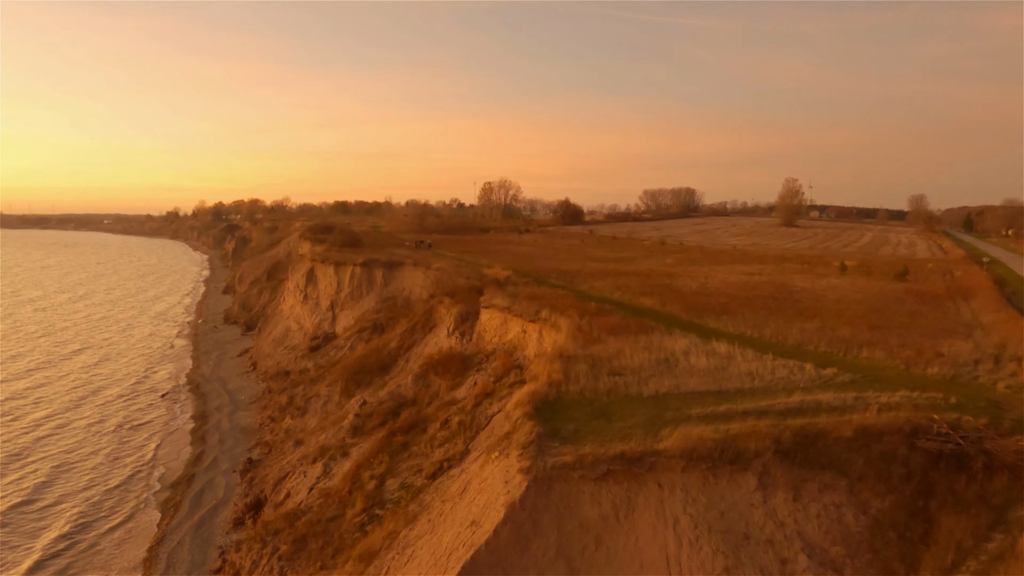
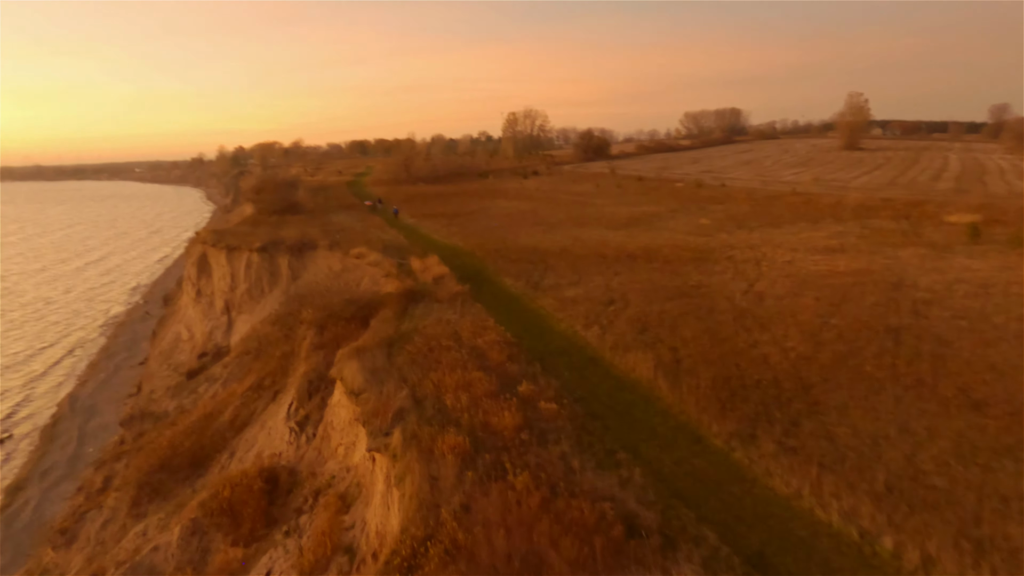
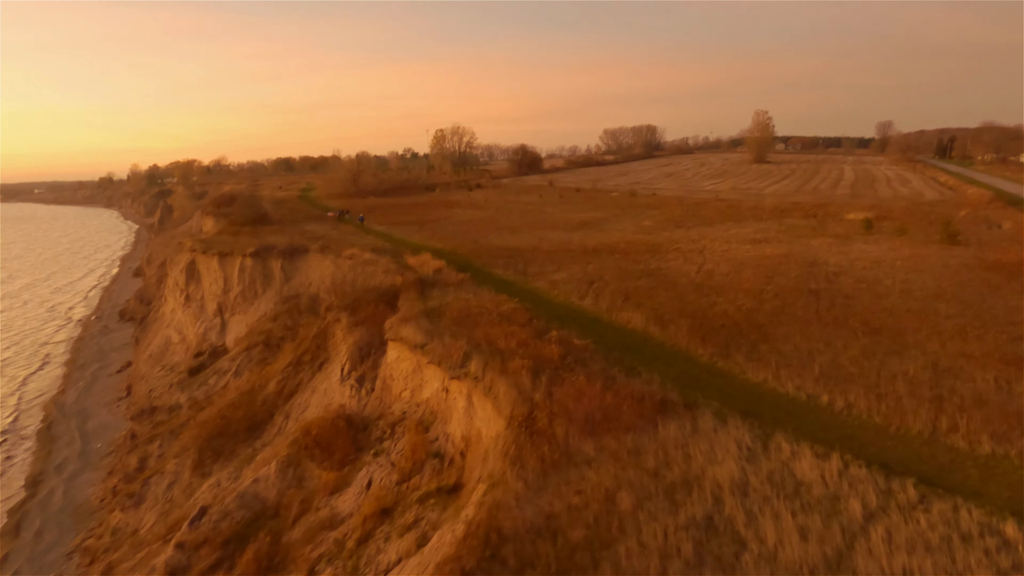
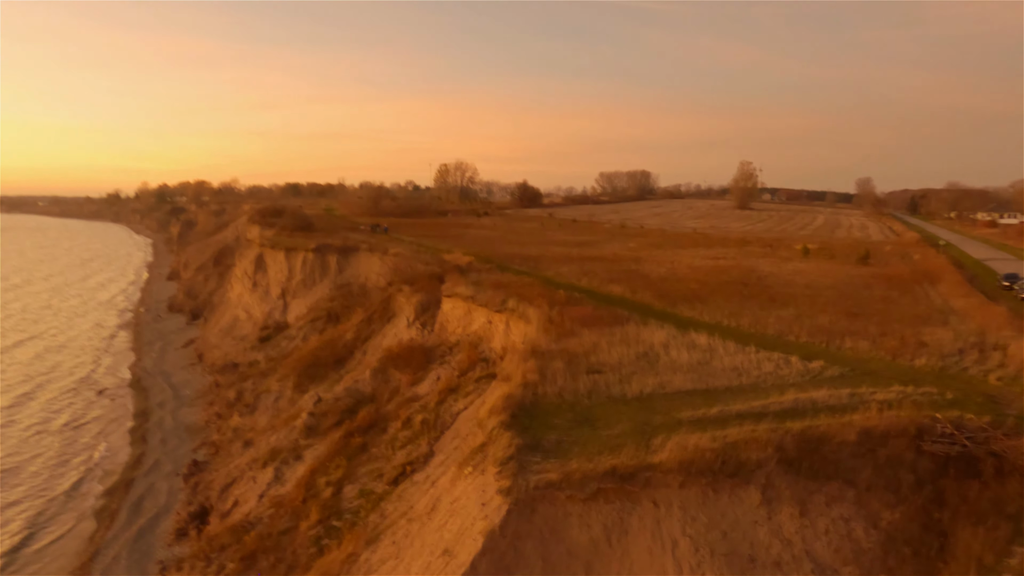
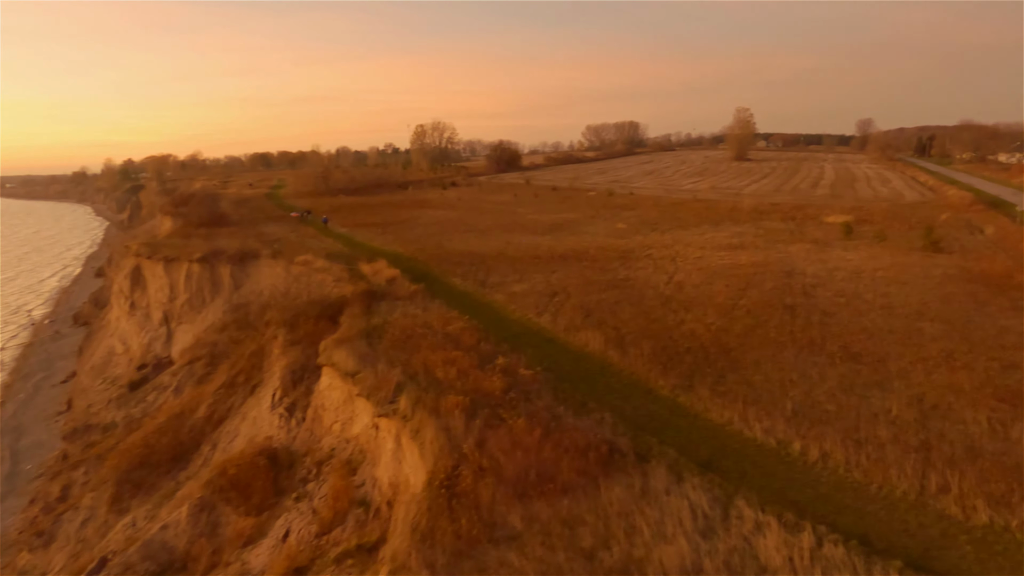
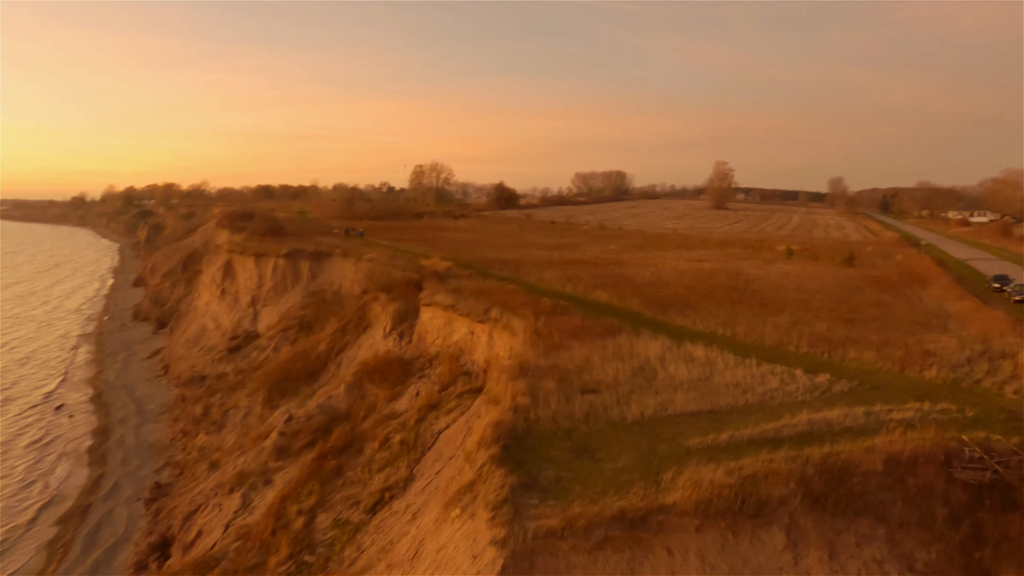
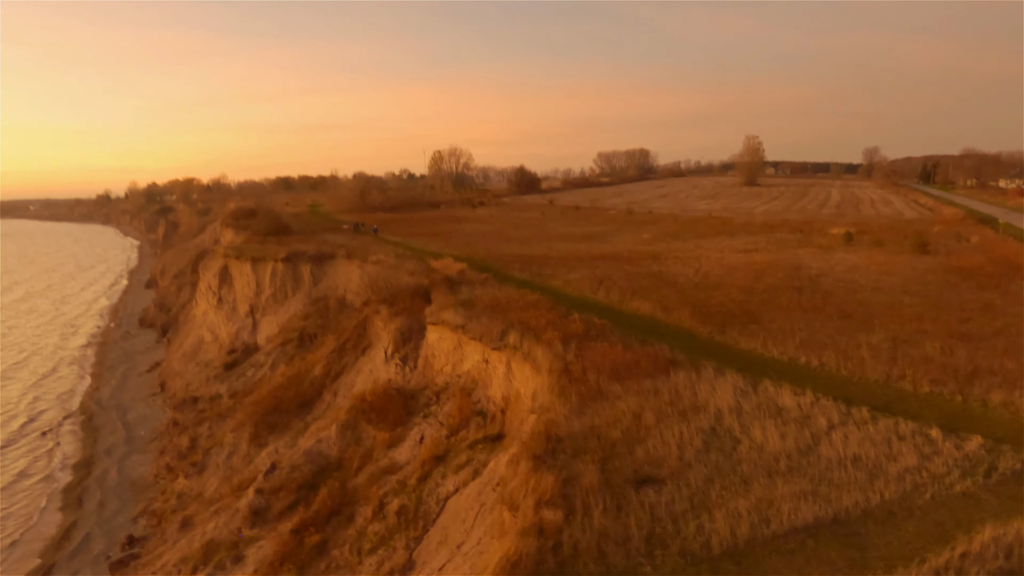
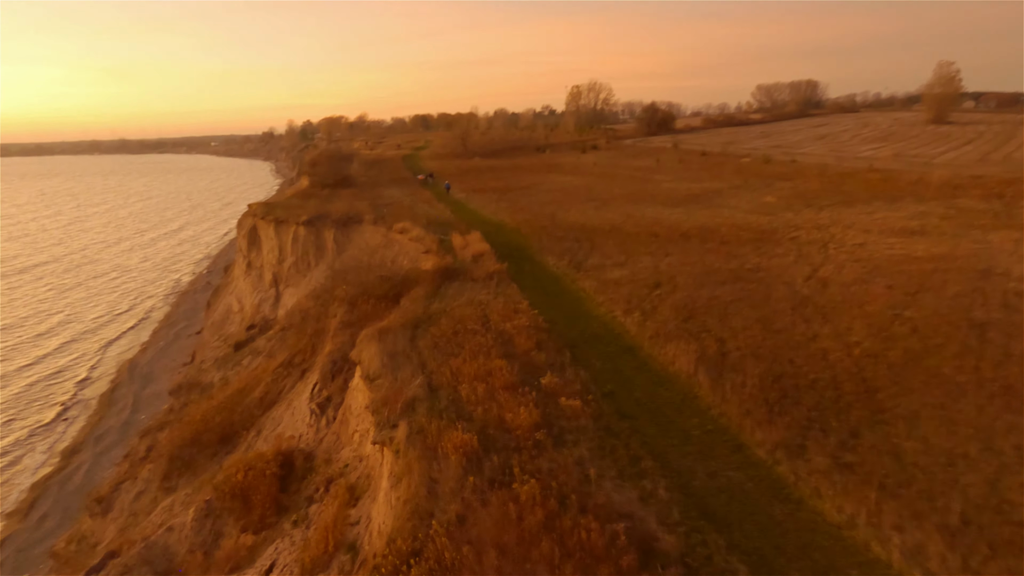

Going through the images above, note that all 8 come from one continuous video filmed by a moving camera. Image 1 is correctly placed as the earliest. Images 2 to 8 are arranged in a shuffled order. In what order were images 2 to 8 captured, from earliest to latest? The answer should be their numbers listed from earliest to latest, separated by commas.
4, 6, 7, 3, 5, 2, 8
